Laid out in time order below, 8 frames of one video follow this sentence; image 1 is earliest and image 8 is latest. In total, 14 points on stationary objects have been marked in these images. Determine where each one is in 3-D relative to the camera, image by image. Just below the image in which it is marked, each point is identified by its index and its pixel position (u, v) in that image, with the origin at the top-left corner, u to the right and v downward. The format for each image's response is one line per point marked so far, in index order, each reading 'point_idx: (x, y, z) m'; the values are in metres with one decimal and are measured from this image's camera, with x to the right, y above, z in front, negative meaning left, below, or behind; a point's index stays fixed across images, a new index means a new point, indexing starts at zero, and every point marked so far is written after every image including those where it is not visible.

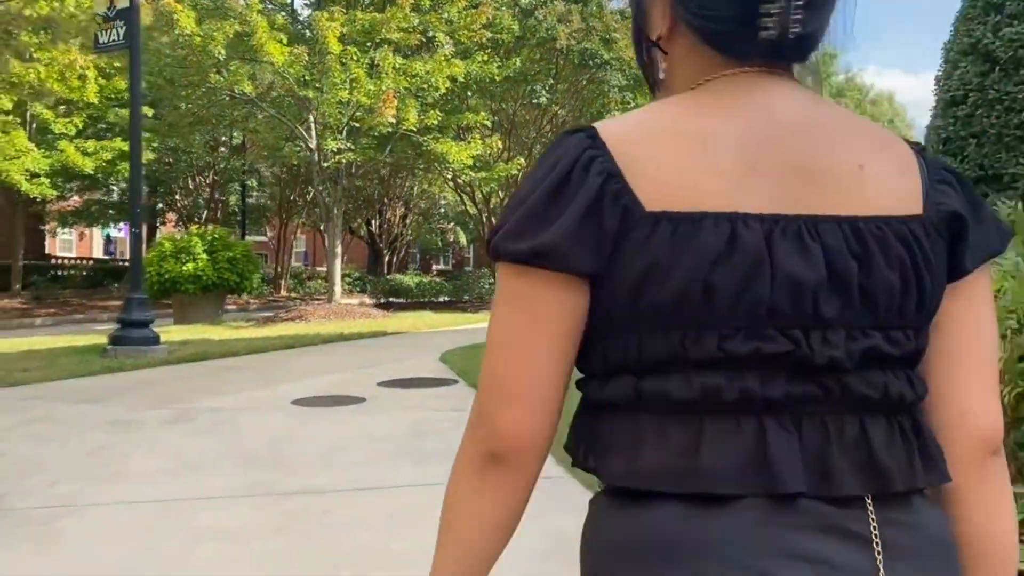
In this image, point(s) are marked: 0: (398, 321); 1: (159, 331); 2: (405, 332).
0: (-2.2, -0.6, +17.2) m
1: (-6.2, -0.8, +16.0) m
2: (-1.9, -0.8, +15.6) m
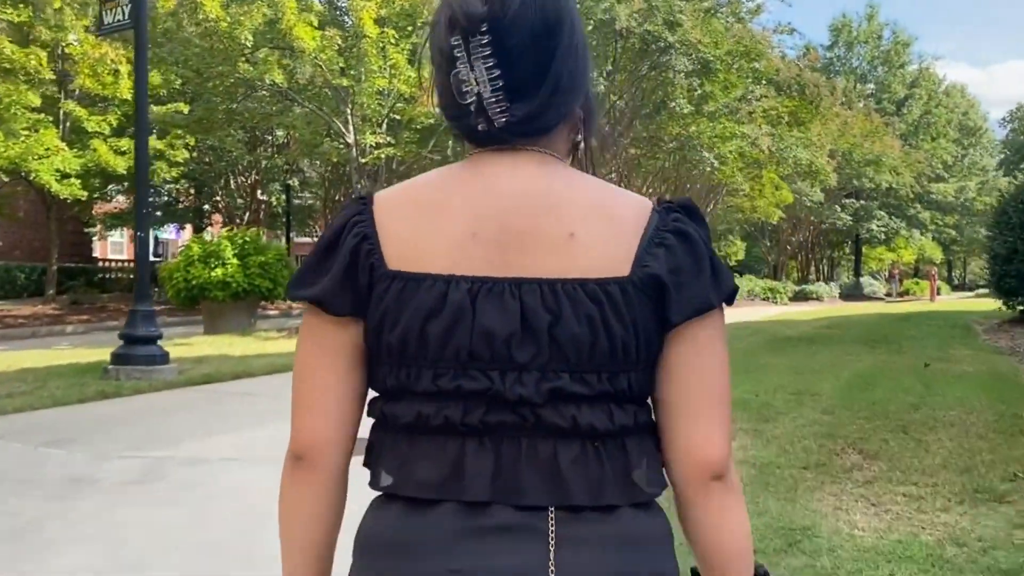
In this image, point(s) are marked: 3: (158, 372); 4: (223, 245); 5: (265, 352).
0: (-1.2, -0.8, +15.7) m
1: (-5.4, -0.9, +14.6) m
2: (-1.1, -0.9, +14.0) m
3: (-4.0, -1.0, +10.3) m
4: (-5.5, +0.8, +16.9) m
5: (-3.5, -0.9, +13.0) m
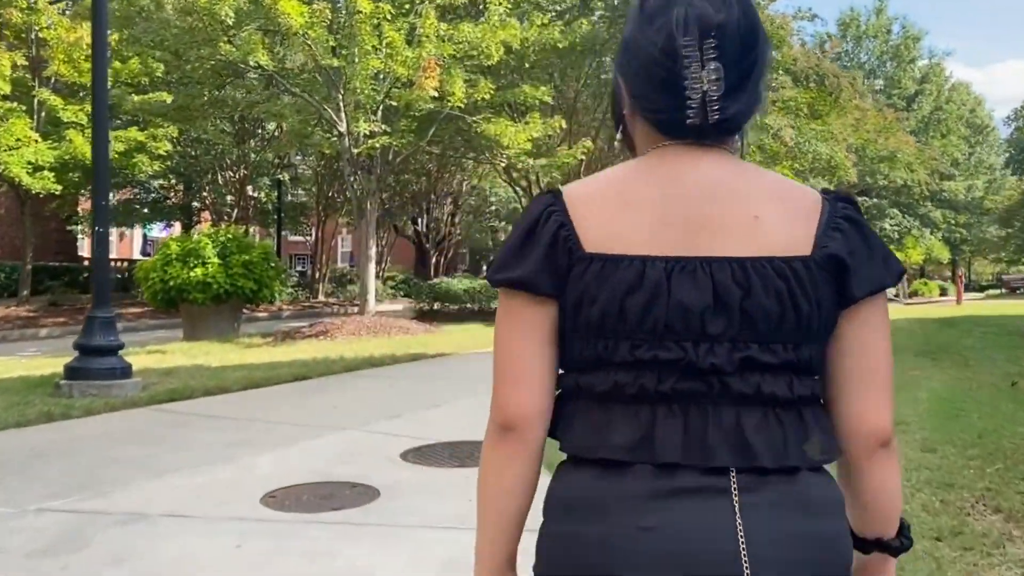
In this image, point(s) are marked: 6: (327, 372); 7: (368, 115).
0: (-1.1, -0.8, +14.3) m
1: (-5.2, -0.9, +13.3) m
2: (-1.0, -0.9, +12.7) m
3: (-3.9, -1.0, +9.0) m
4: (-5.4, +0.8, +15.6) m
5: (-3.4, -0.9, +11.6) m
6: (-2.2, -1.0, +10.8) m
7: (-2.5, +3.0, +15.5) m
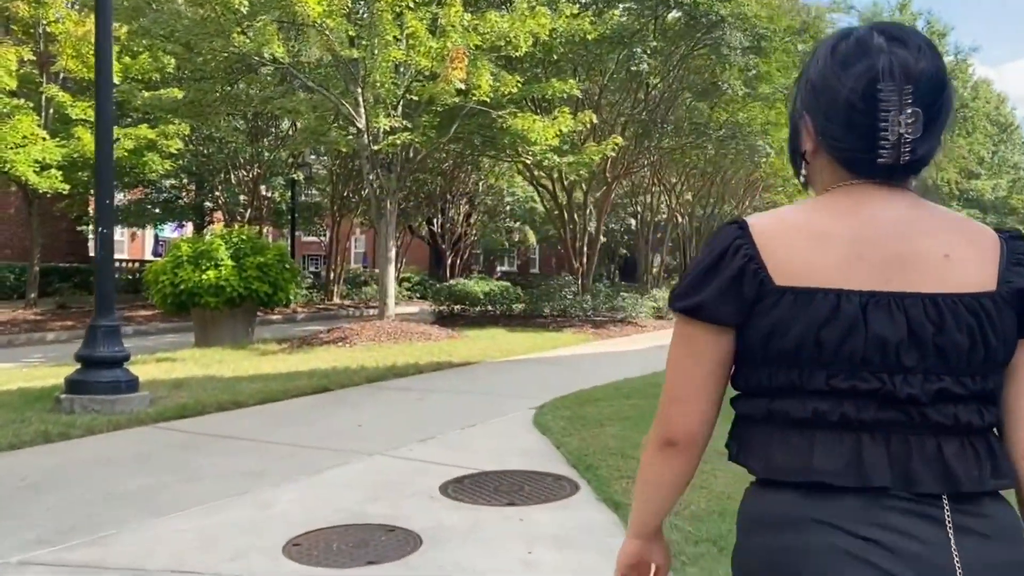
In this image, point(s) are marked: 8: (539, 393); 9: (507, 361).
0: (-0.7, -0.9, +13.6) m
1: (-4.8, -1.0, +12.6) m
2: (-0.6, -1.0, +11.9) m
3: (-3.6, -1.0, +8.2) m
4: (-4.9, +0.7, +14.9) m
5: (-3.0, -1.0, +10.9) m
6: (-1.8, -1.1, +10.1) m
7: (-2.0, +2.9, +14.7) m
8: (+0.3, -1.1, +9.0) m
9: (-0.1, -1.0, +12.3) m
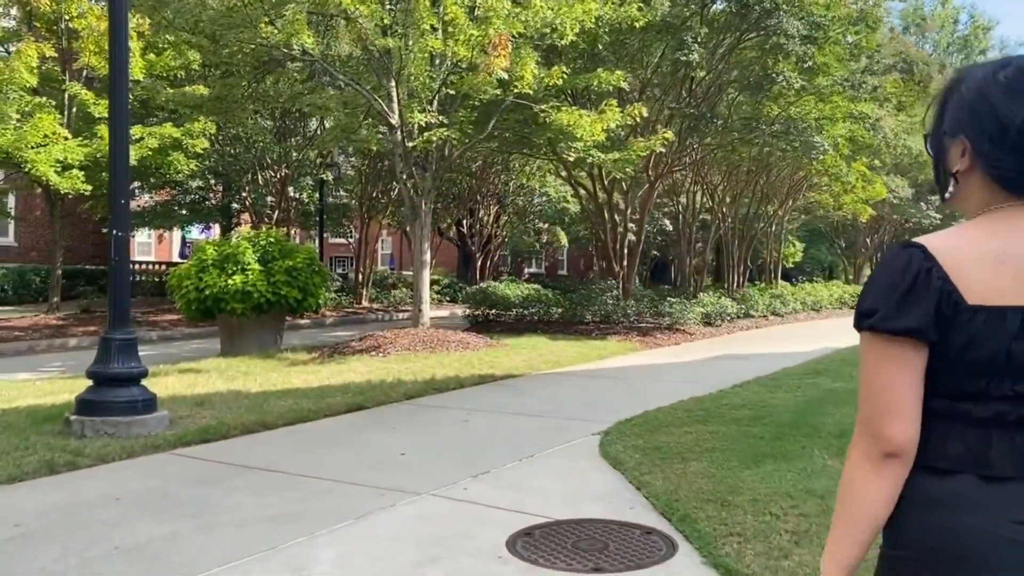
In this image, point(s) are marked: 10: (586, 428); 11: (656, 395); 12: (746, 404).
0: (-0.1, -0.9, +12.7) m
1: (-4.2, -1.1, +11.8) m
2: (0.0, -1.1, +11.0) m
3: (-3.1, -1.1, +7.4) m
4: (-4.2, +0.6, +14.1) m
5: (-2.4, -1.1, +10.1) m
6: (-1.3, -1.1, +9.2) m
7: (-1.4, +2.8, +13.9) m
8: (+0.8, -1.1, +8.1) m
9: (+0.5, -1.1, +11.4) m
10: (+0.6, -1.2, +7.4) m
11: (+1.5, -1.1, +9.2) m
12: (+2.1, -1.0, +8.0) m
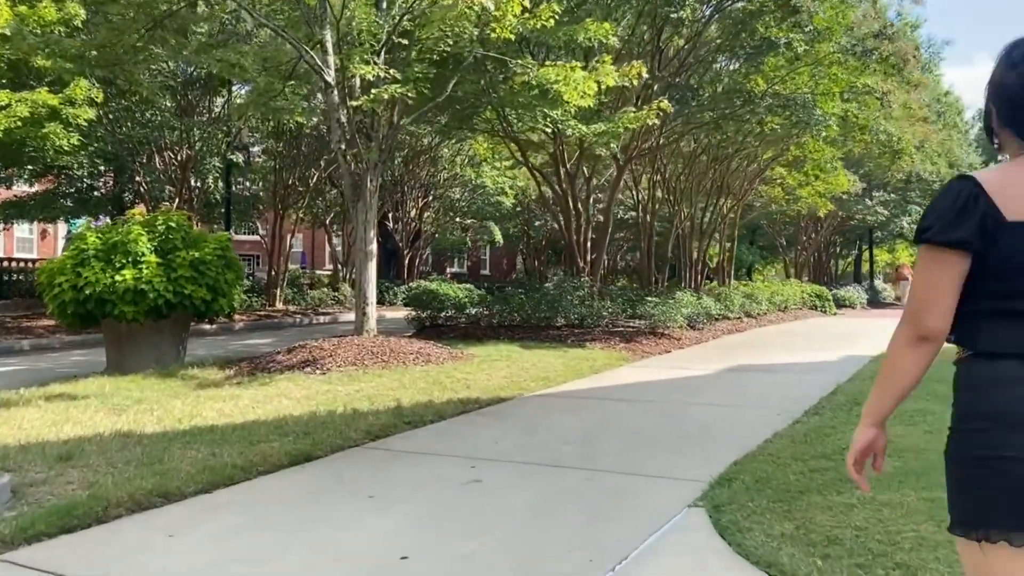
0: (-0.4, -0.9, +10.1) m
1: (-4.4, -1.0, +8.8) m
2: (-0.1, -1.0, +8.4) m
3: (-2.8, -1.1, +4.5) m
4: (-4.7, +0.7, +11.1) m
5: (-2.4, -1.1, +7.2) m
6: (-1.2, -1.1, +6.5) m
7: (-1.8, +2.9, +11.1) m
8: (+1.0, -1.1, +5.6) m
9: (+0.4, -1.0, +8.9) m
10: (+0.9, -1.1, +4.9) m
11: (+1.5, -1.1, +6.8) m
12: (+2.3, -1.0, +5.6) m
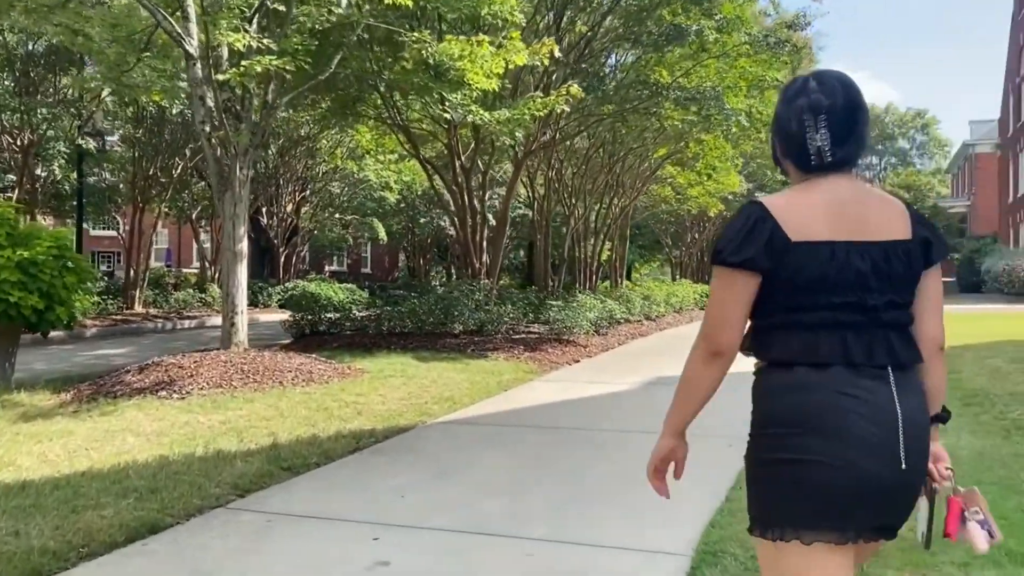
0: (-1.4, -1.0, +8.7) m
1: (-5.2, -1.1, +6.9) m
2: (-0.9, -1.1, +7.1) m
3: (-3.0, -1.2, +2.9) m
4: (-5.7, +0.6, +9.1) m
5: (-3.0, -1.1, +5.6) m
6: (-1.7, -1.2, +5.0) m
7: (-2.9, +2.8, +9.5) m
8: (+0.6, -1.2, +4.4) m
9: (-0.5, -1.1, +7.6) m
10: (+0.6, -1.2, +3.7) m
11: (+1.0, -1.1, +5.6) m
12: (+1.8, -1.1, +4.6) m
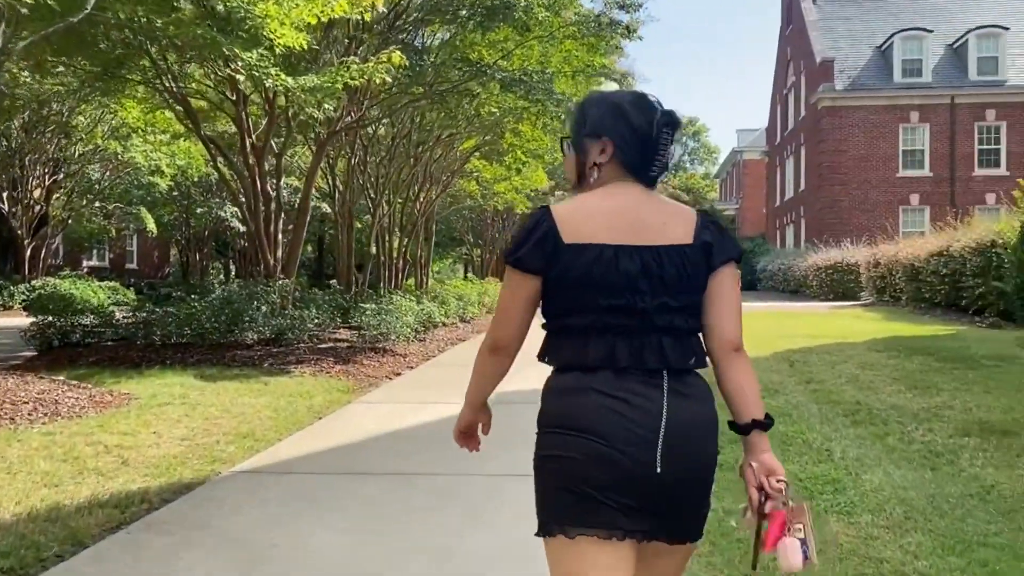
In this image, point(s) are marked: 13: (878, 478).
0: (-2.7, -1.0, +6.7) m
1: (-6.0, -1.2, +4.0) m
2: (-1.9, -1.1, +5.2) m
3: (-3.0, -1.2, +0.6) m
4: (-7.1, +0.6, +6.0) m
5: (-3.6, -1.2, +3.2) m
6: (-2.3, -1.2, +3.0) m
7: (-4.5, +2.8, +7.1) m
8: (+0.2, -1.2, +2.9) m
9: (-1.6, -1.1, +5.8) m
10: (+0.3, -1.2, +2.3) m
11: (+0.2, -1.2, +4.3) m
12: (+1.3, -1.1, +3.5) m
13: (+2.0, -1.0, +4.8) m
